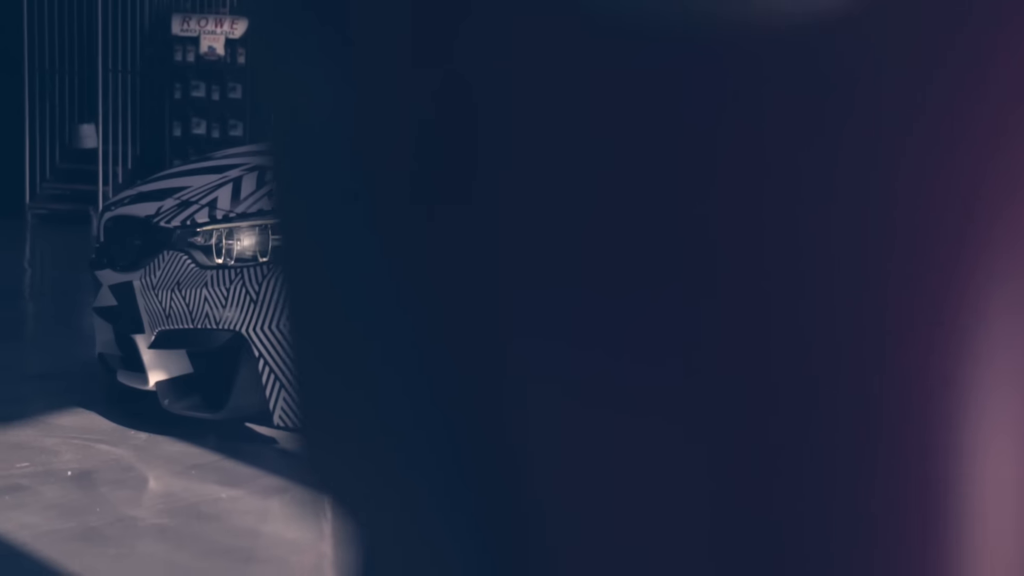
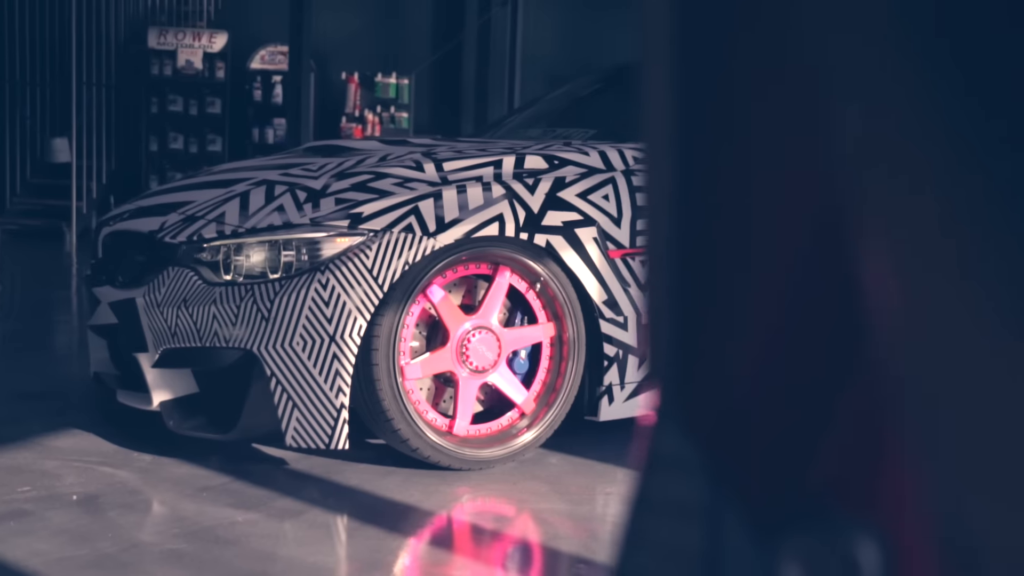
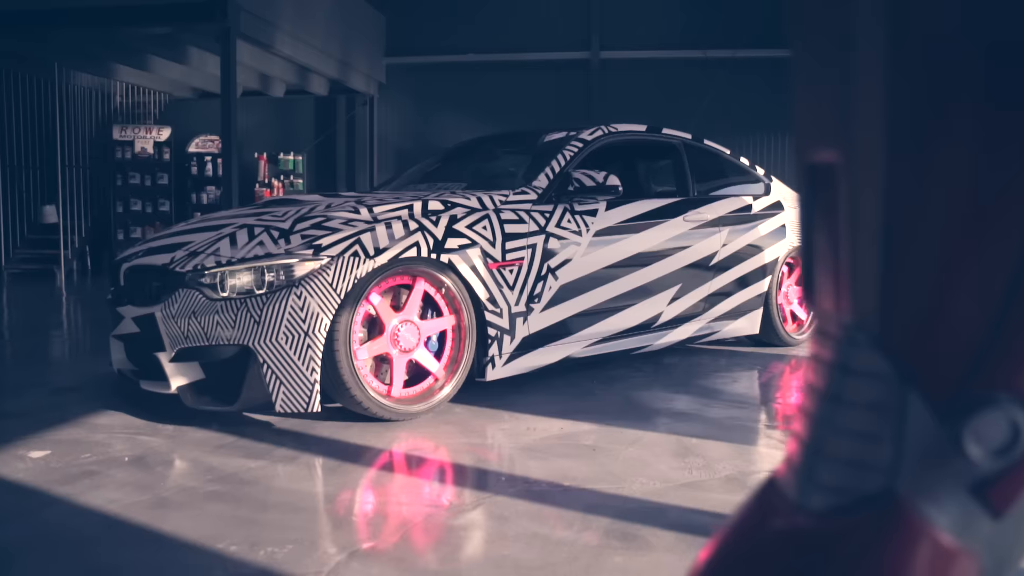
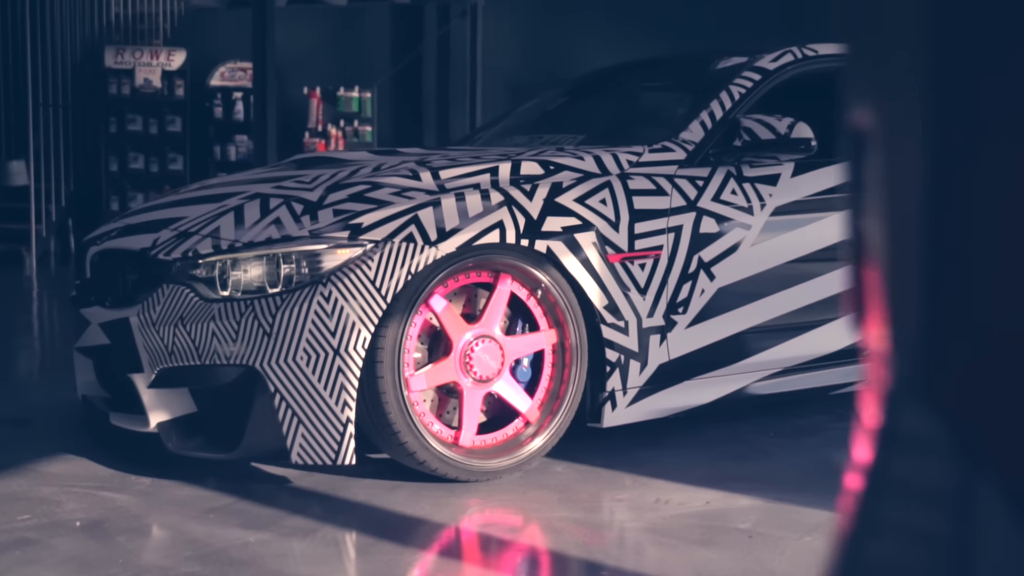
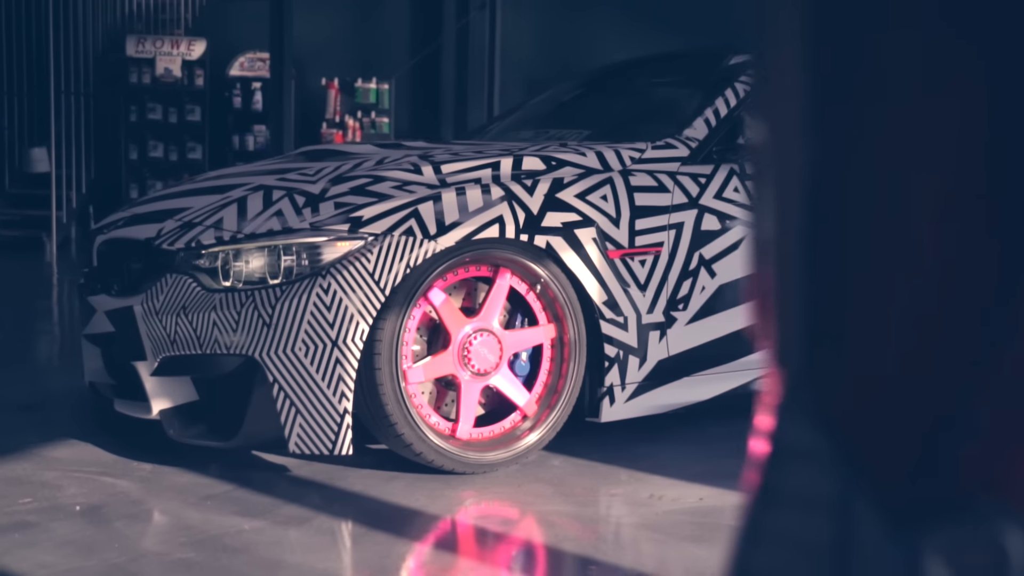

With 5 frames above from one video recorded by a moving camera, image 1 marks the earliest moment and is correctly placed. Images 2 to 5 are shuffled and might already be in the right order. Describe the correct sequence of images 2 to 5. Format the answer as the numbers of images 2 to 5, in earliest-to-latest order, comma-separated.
2, 5, 4, 3
